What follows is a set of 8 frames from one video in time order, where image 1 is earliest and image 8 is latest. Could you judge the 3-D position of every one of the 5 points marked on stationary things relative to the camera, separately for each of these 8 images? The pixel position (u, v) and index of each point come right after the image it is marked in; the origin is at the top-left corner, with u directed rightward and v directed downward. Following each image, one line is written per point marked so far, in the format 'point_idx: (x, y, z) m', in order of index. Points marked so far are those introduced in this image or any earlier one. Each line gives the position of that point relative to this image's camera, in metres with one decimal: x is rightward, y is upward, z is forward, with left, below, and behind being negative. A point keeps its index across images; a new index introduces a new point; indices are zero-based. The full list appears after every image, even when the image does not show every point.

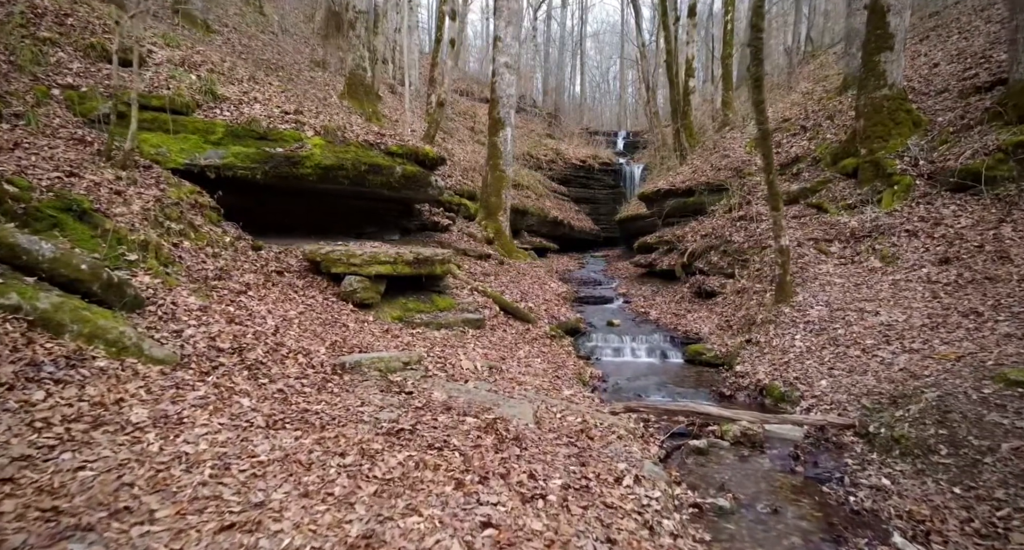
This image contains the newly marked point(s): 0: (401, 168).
0: (-3.1, +2.9, +12.8) m
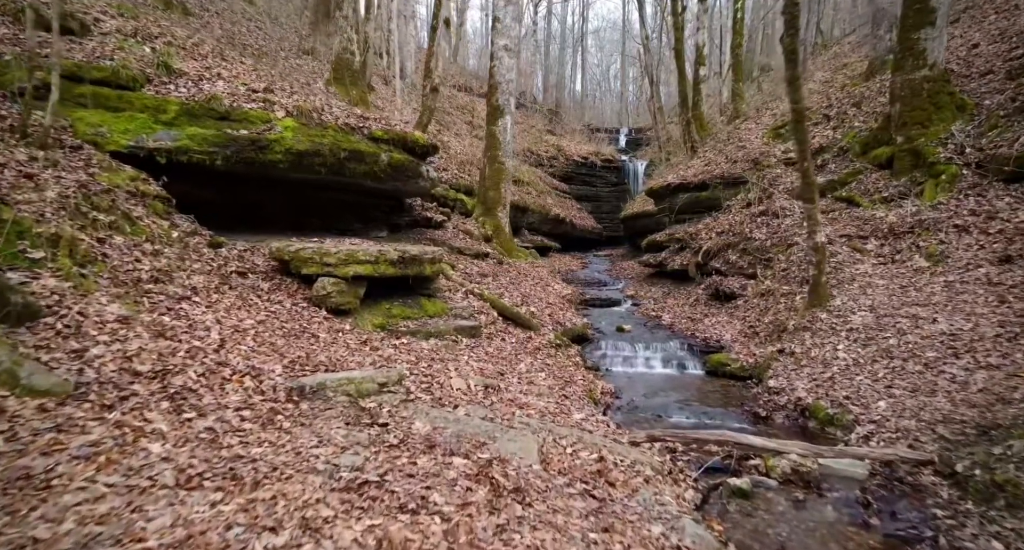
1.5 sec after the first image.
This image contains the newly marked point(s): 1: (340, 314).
0: (-3.1, +2.9, +11.4) m
1: (-3.1, -0.7, +8.6) m
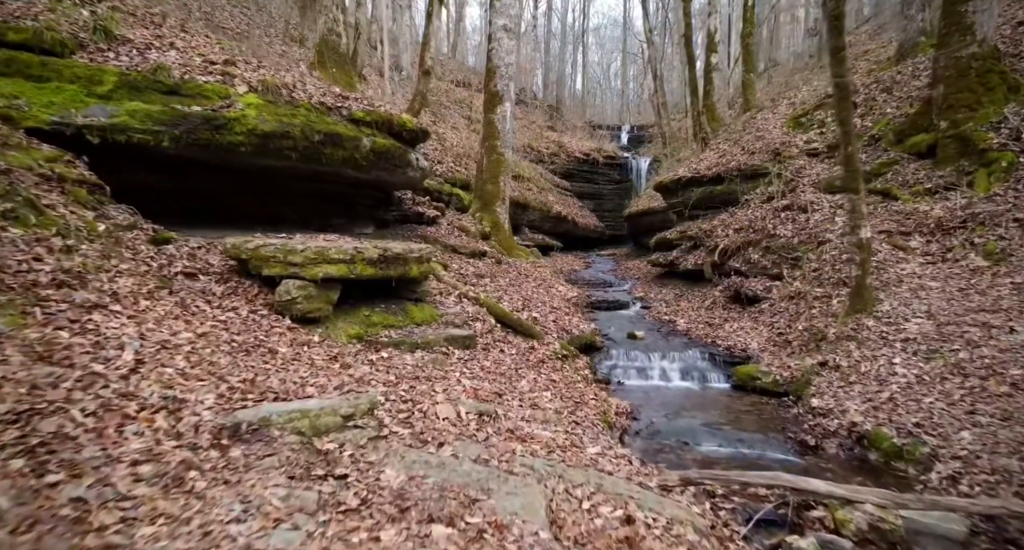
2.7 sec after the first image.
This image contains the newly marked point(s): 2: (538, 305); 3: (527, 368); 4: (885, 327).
0: (-3.1, +2.9, +10.1) m
1: (-3.1, -0.7, +7.2) m
2: (+0.6, -0.7, +11.7) m
3: (+0.3, -1.6, +8.4) m
4: (+6.8, -0.9, +8.7) m
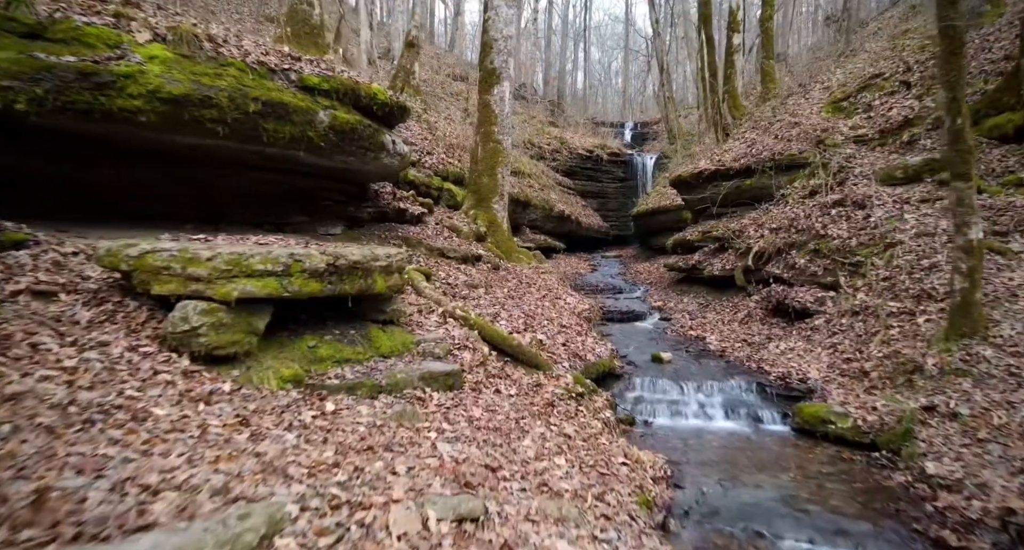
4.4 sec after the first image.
0: (-3.1, +2.7, +7.9) m
1: (-3.1, -0.9, +5.0) m
2: (+0.6, -0.9, +9.4) m
3: (+0.2, -1.8, +6.1) m
4: (+6.8, -1.1, +6.4) m
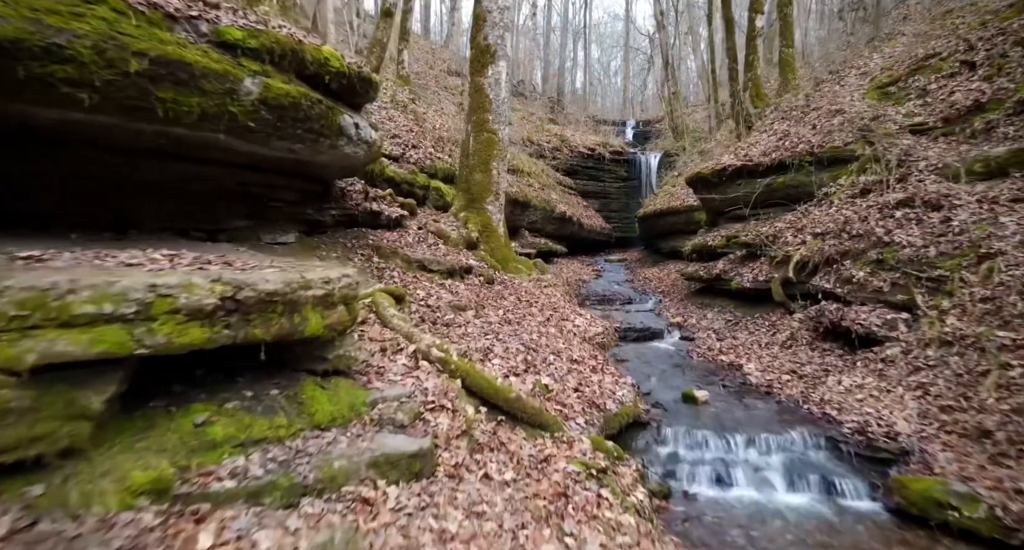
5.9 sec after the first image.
0: (-3.1, +2.3, +5.8) m
1: (-3.1, -1.2, +2.9) m
2: (+0.6, -1.3, +7.4) m
3: (+0.2, -2.1, +4.1) m
4: (+6.8, -1.4, +4.4) m
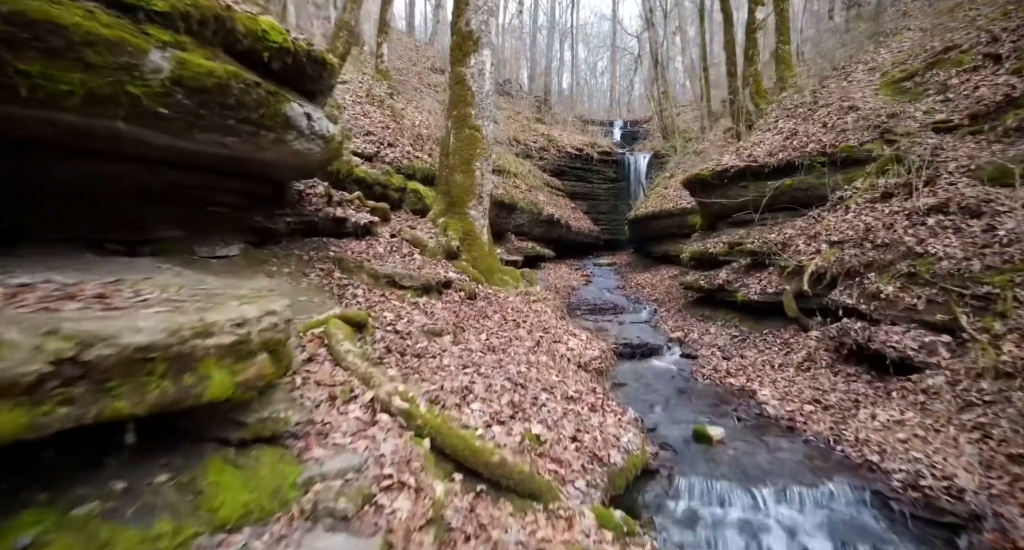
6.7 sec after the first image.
0: (-3.3, +2.1, +4.5) m
1: (-3.2, -1.5, +1.6) m
2: (+0.4, -1.5, +6.1) m
3: (+0.1, -2.4, +2.8) m
4: (+6.6, -1.7, +3.3) m
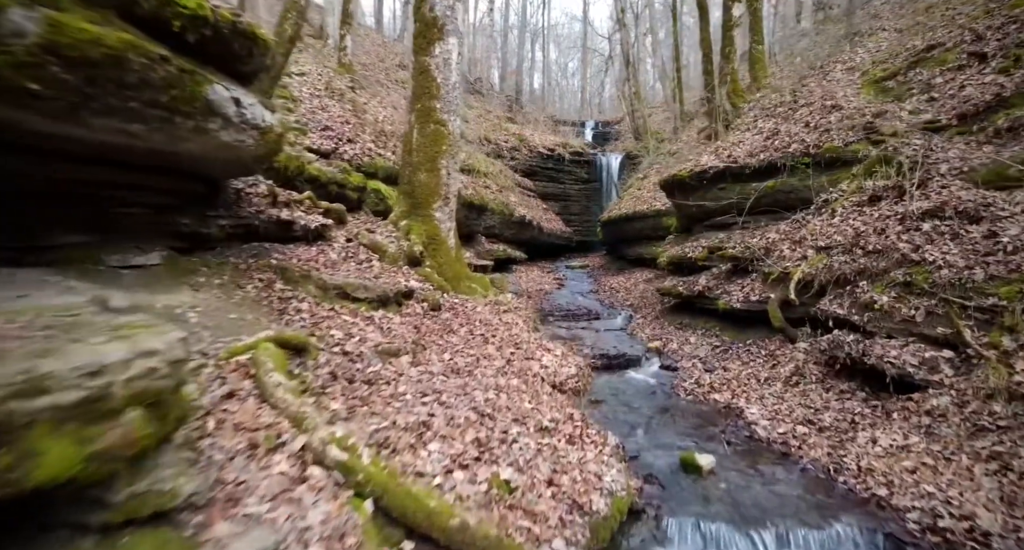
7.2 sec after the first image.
0: (-3.6, +1.9, +3.5) m
1: (-3.3, -1.7, +0.6) m
2: (0.0, -1.7, +5.3) m
3: (-0.1, -2.6, +2.0) m
4: (+6.4, -1.8, +2.9) m
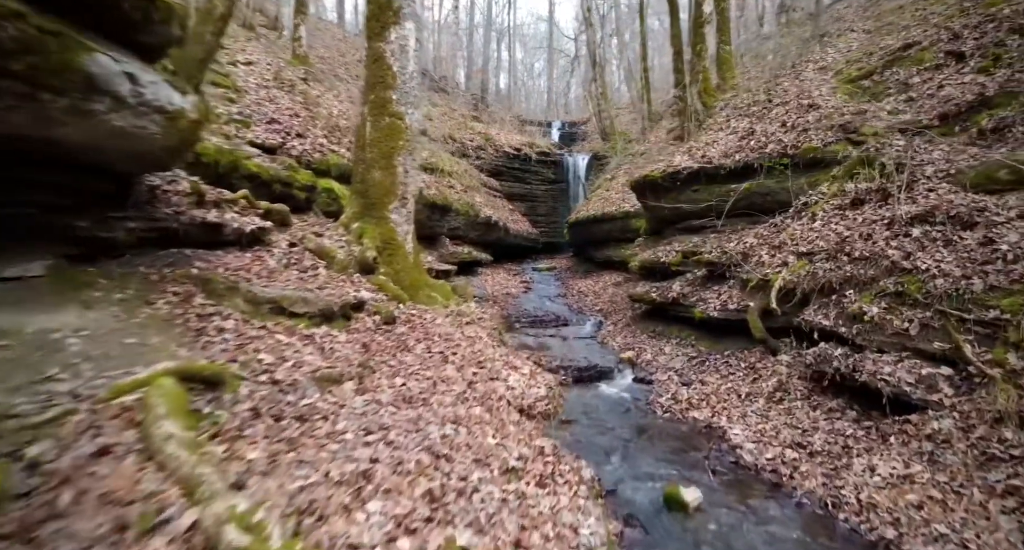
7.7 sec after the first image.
0: (-3.9, +1.7, +2.4) m
1: (-3.4, -1.8, -0.5) m
2: (-0.4, -1.8, +4.5) m
3: (-0.2, -2.7, +1.2) m
4: (+6.2, -1.9, +2.5) m
